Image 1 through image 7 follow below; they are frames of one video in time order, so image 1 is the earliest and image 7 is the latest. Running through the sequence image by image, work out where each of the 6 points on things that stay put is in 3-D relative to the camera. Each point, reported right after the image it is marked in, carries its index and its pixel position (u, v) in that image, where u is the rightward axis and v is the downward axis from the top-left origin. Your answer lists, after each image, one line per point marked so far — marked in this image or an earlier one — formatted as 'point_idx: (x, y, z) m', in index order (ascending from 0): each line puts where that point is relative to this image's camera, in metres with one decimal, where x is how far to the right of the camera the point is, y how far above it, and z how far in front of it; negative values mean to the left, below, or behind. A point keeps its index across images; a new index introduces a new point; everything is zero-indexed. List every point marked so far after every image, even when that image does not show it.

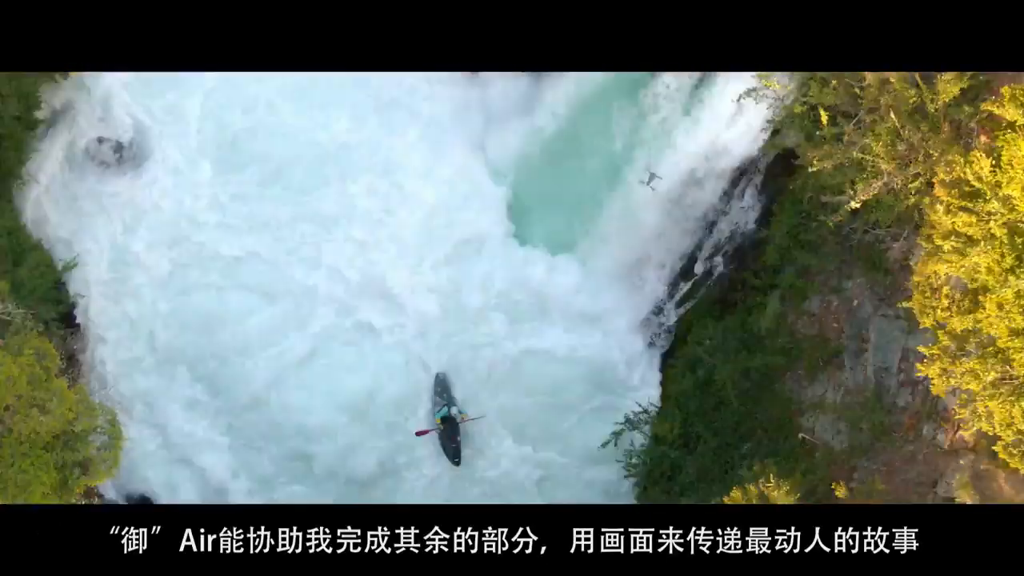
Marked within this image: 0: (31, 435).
0: (-7.6, -2.3, +12.2) m
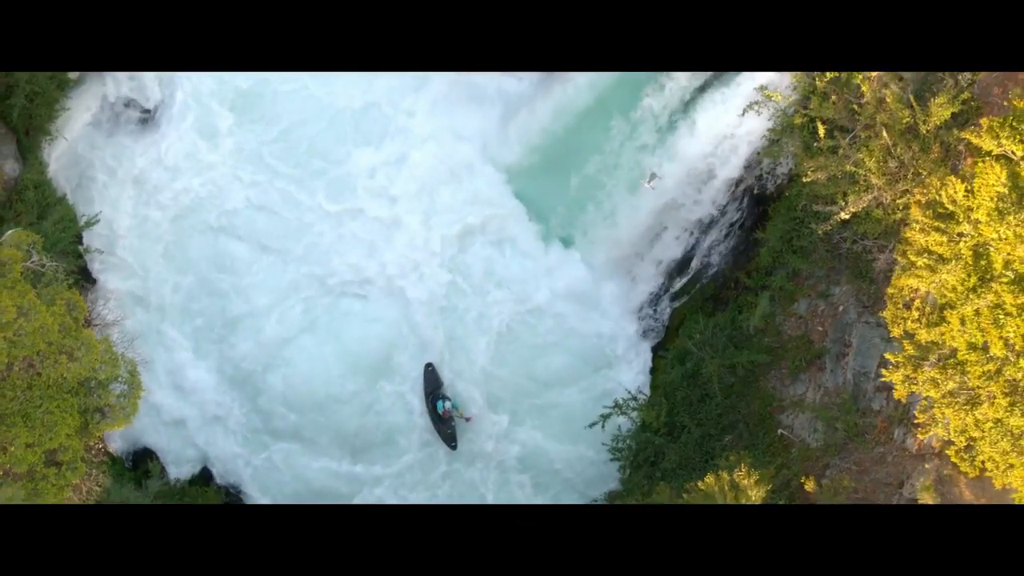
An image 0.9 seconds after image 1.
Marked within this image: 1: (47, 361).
0: (-7.7, -1.6, +13.1) m
1: (-7.7, -1.2, +12.8) m
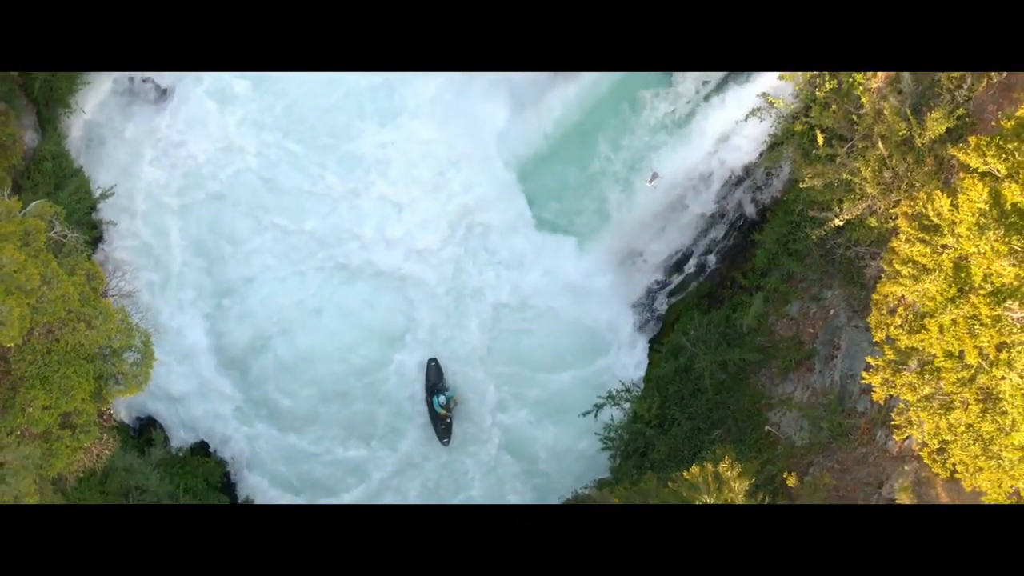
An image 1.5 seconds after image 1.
0: (-7.7, -1.0, +13.6) m
1: (-7.8, -0.7, +13.4) m
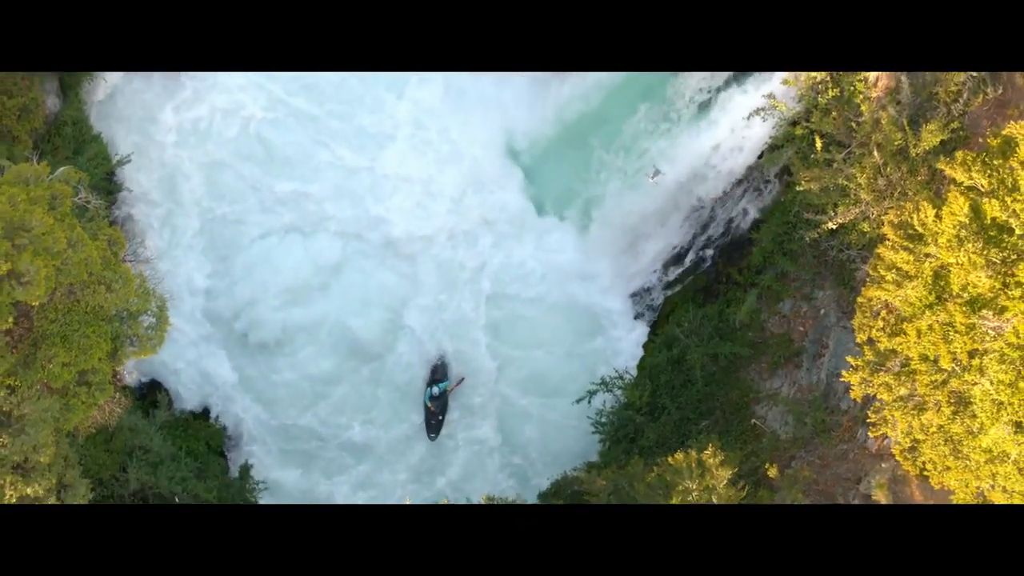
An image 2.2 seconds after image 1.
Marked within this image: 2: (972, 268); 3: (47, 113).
0: (-7.8, -0.4, +14.2) m
1: (-7.8, 0.0, +14.0) m
2: (+7.0, +0.3, +11.7) m
3: (-11.9, +4.5, +19.5) m
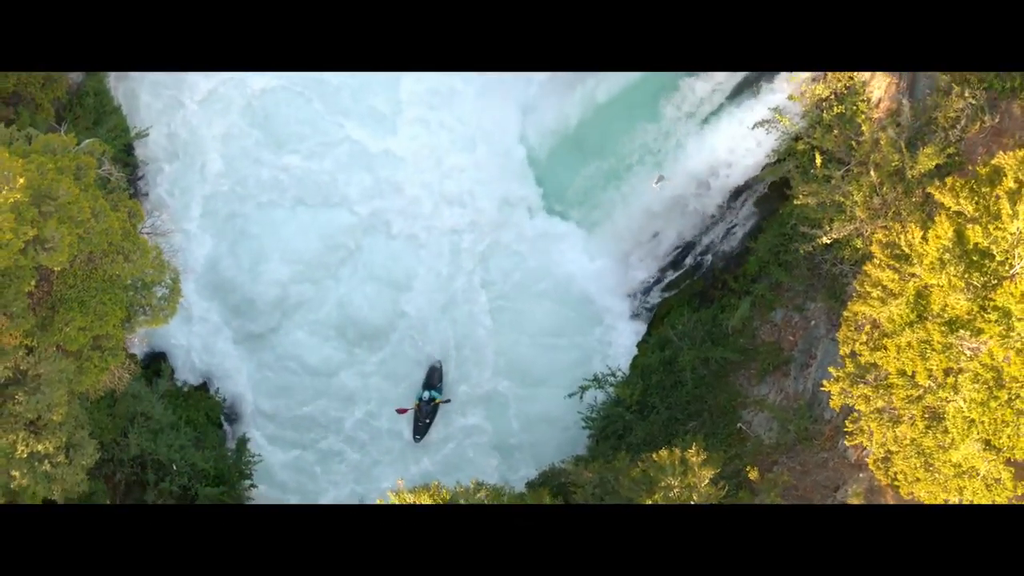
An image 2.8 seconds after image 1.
0: (-7.7, +0.2, +14.7) m
1: (-7.7, +0.6, +14.5) m
2: (+7.1, 0.0, +12.3) m
3: (-11.6, +5.4, +20.0) m
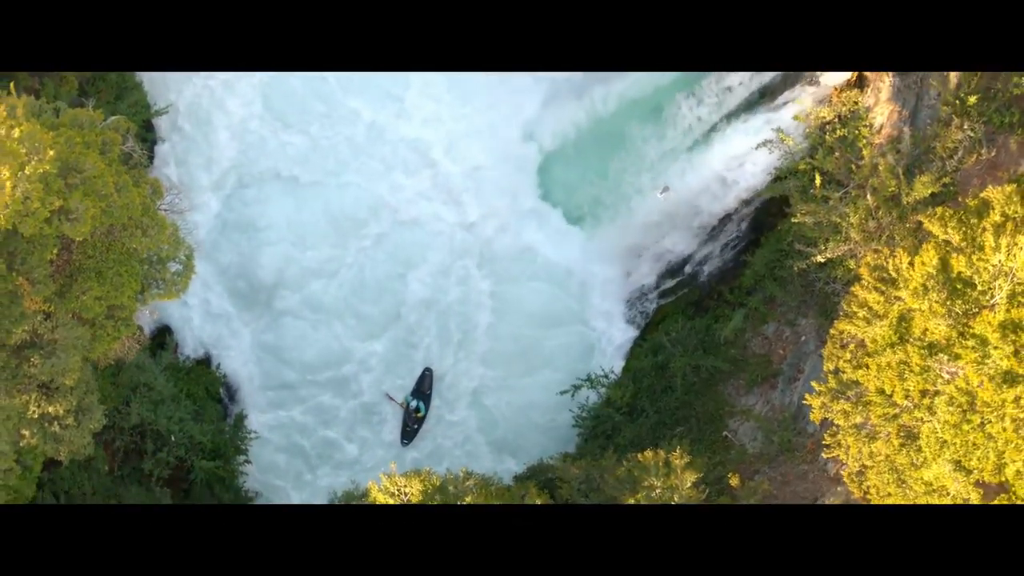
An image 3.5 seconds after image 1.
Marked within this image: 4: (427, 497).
0: (-7.7, +0.8, +15.2) m
1: (-7.7, +1.1, +15.0) m
2: (+7.1, -0.5, +12.8) m
3: (-11.2, +6.2, +20.5) m
4: (-1.9, -4.5, +16.6) m
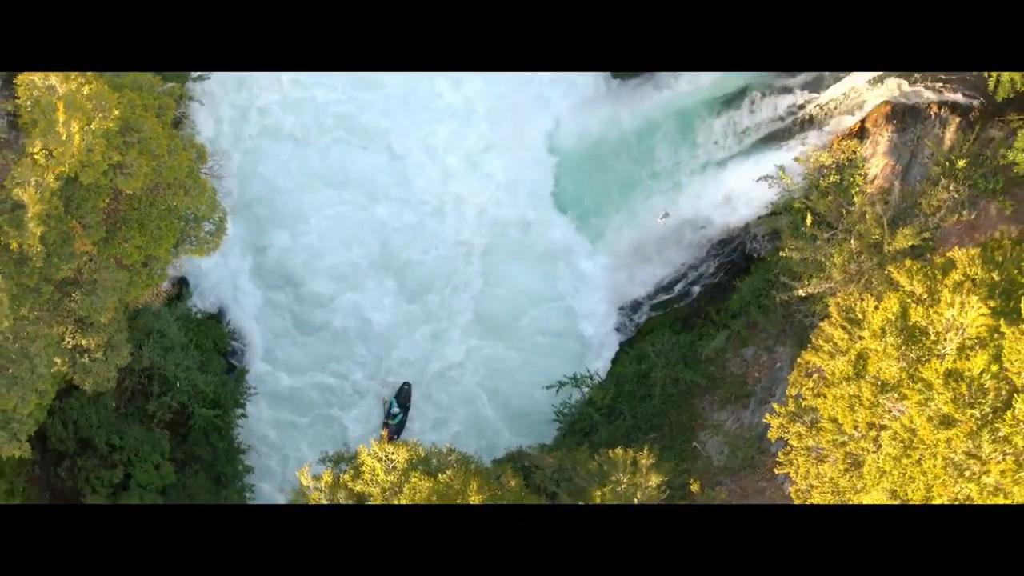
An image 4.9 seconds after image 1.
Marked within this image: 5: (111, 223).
0: (-7.5, +1.8, +16.5) m
1: (-7.4, +2.1, +16.3) m
2: (+7.0, -1.3, +14.1) m
3: (-10.3, +7.7, +21.7) m
4: (-2.4, -4.2, +18.0) m
5: (-8.6, +1.4, +16.0) m
